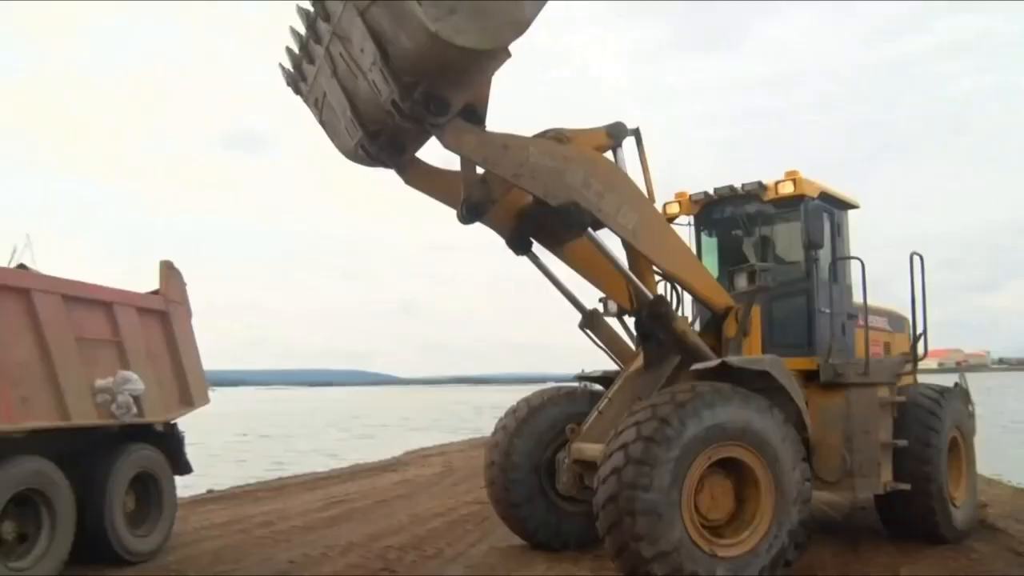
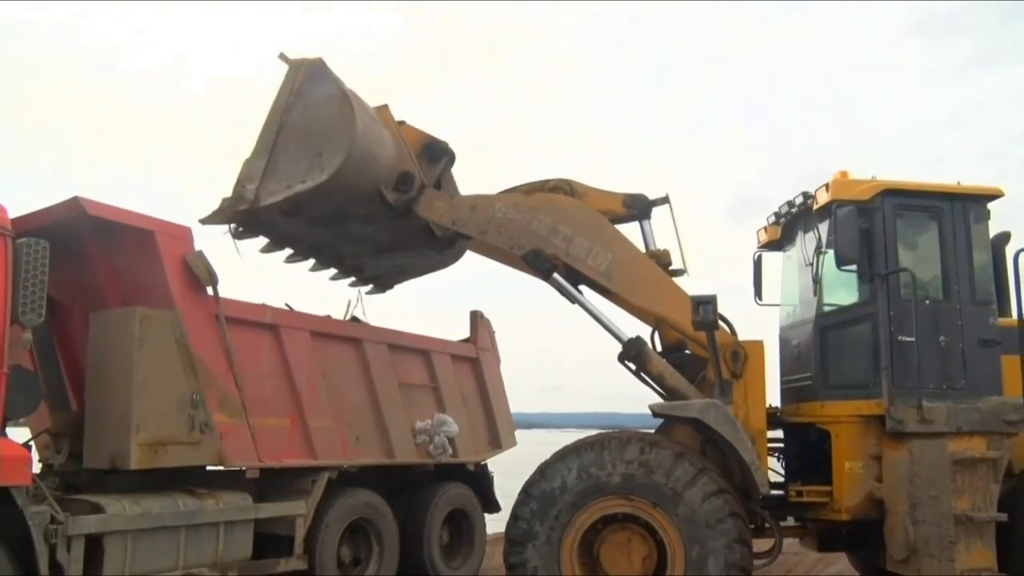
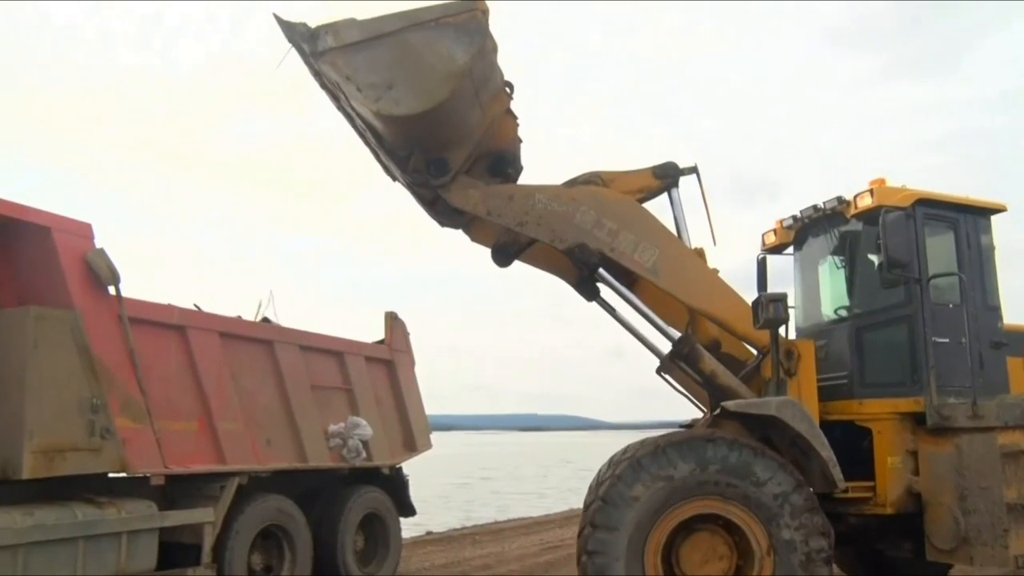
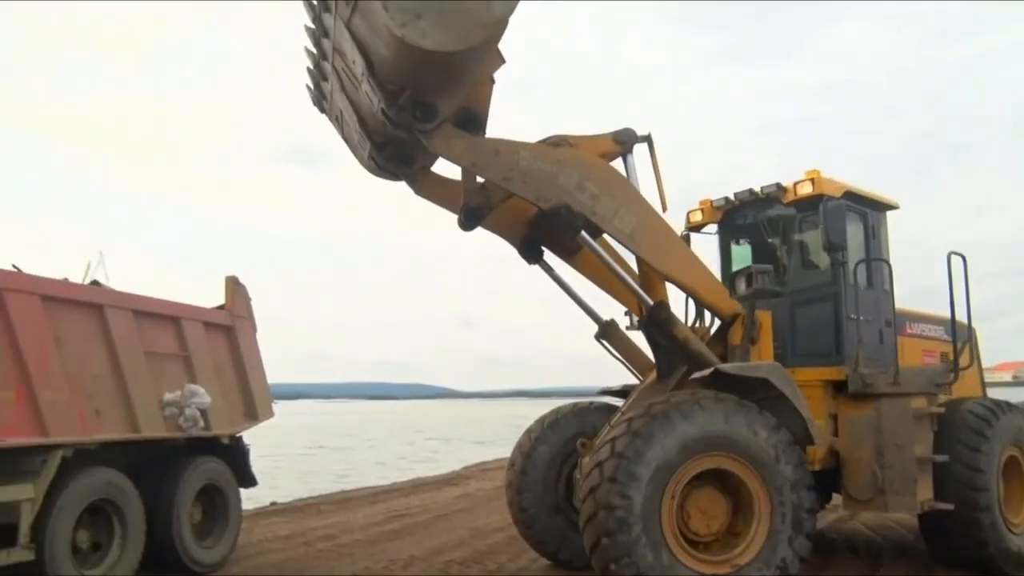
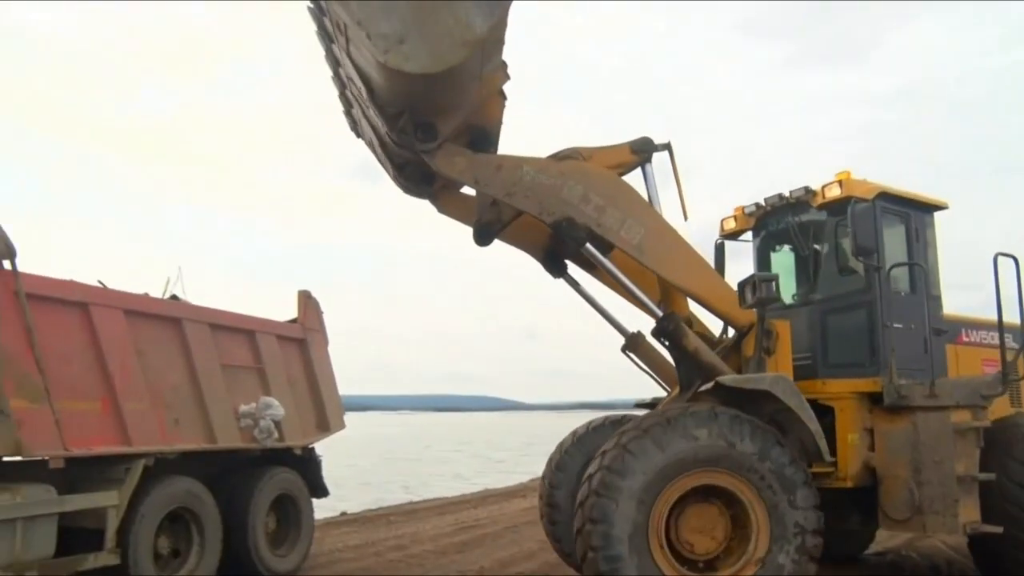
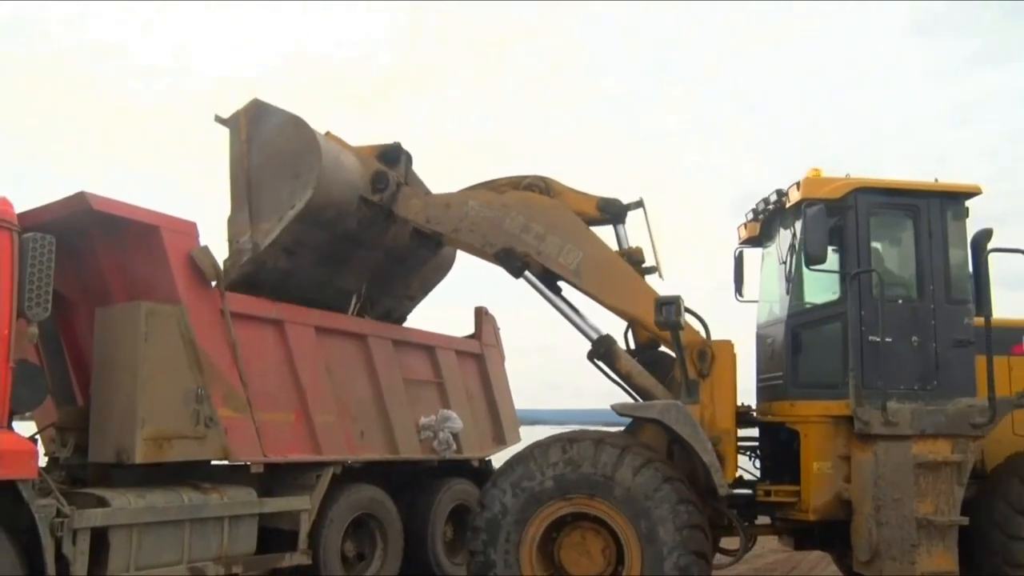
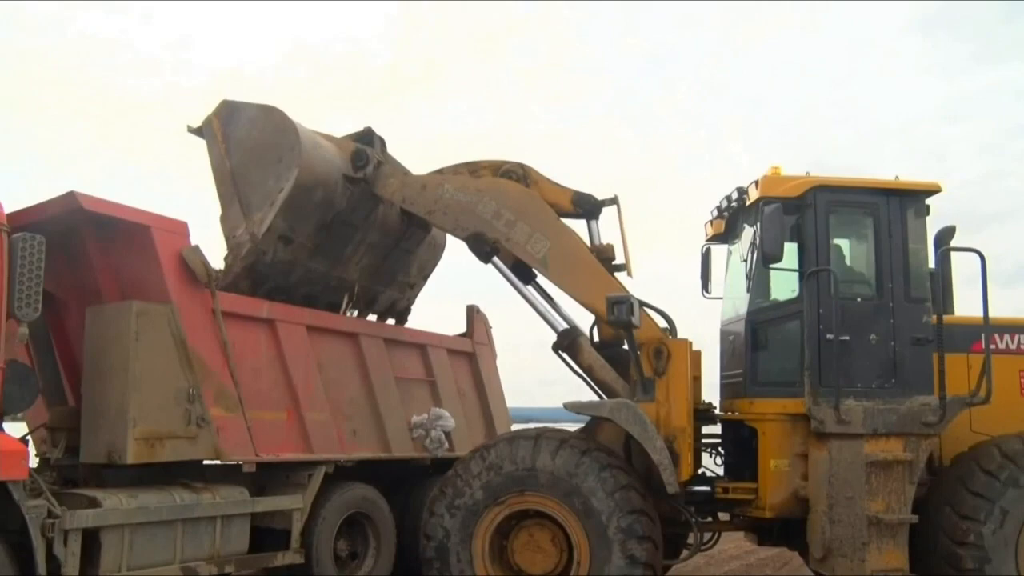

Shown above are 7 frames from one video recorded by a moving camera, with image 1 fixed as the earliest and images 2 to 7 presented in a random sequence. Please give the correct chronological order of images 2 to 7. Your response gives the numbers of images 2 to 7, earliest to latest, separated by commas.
4, 5, 3, 2, 6, 7
